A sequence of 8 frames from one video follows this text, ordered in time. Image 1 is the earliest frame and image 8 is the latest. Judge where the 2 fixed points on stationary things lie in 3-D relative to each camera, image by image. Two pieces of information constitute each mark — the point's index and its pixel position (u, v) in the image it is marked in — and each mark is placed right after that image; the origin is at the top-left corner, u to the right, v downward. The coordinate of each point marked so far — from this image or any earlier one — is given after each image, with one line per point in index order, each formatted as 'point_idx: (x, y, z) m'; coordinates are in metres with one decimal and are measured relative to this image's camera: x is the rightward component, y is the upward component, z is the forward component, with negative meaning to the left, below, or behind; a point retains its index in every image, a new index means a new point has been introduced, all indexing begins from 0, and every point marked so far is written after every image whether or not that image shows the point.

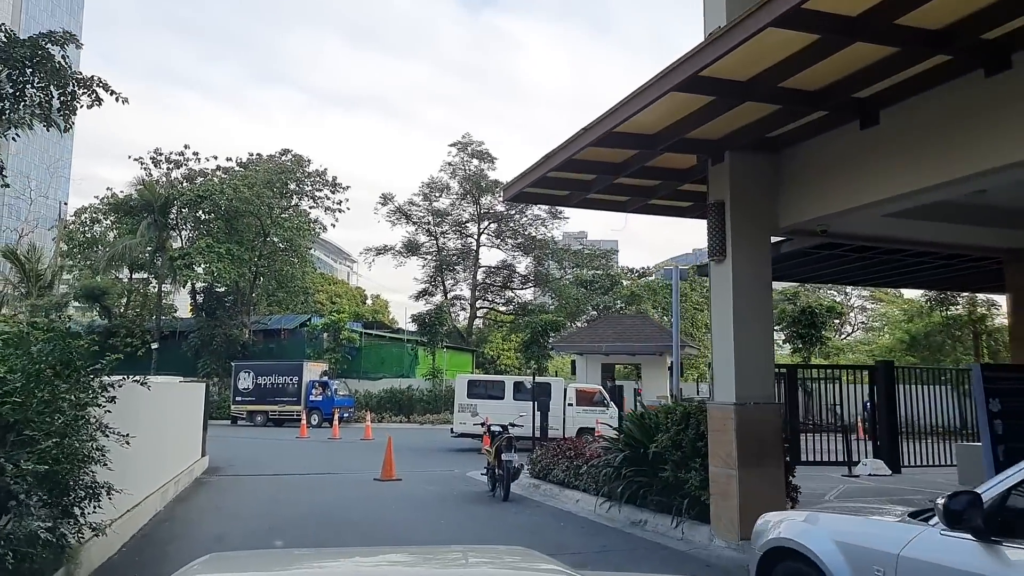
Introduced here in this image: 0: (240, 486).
0: (-5.4, -3.9, +15.1) m
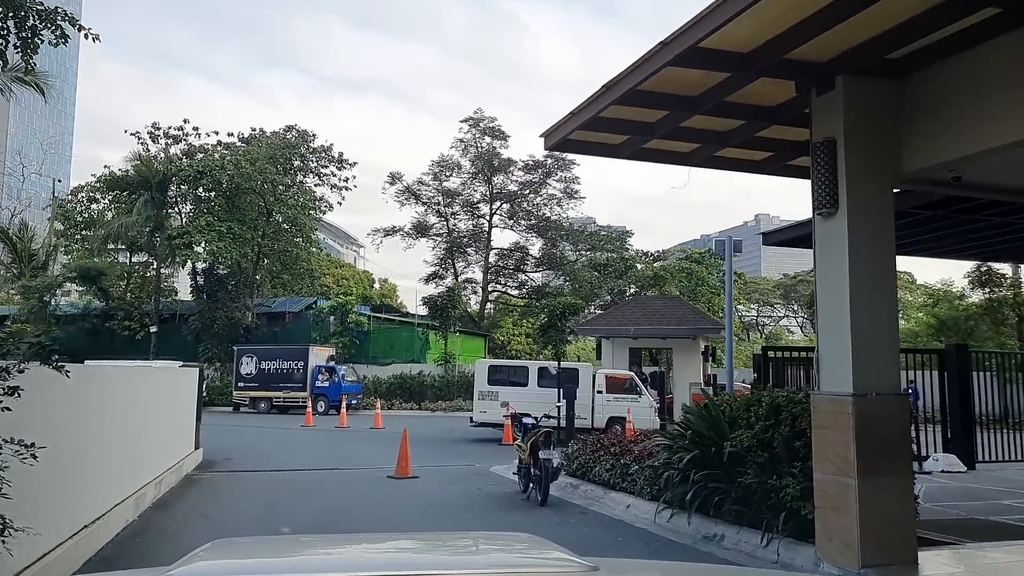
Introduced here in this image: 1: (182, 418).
0: (-4.9, -3.4, +13.6) m
1: (-6.1, -2.4, +14.2) m
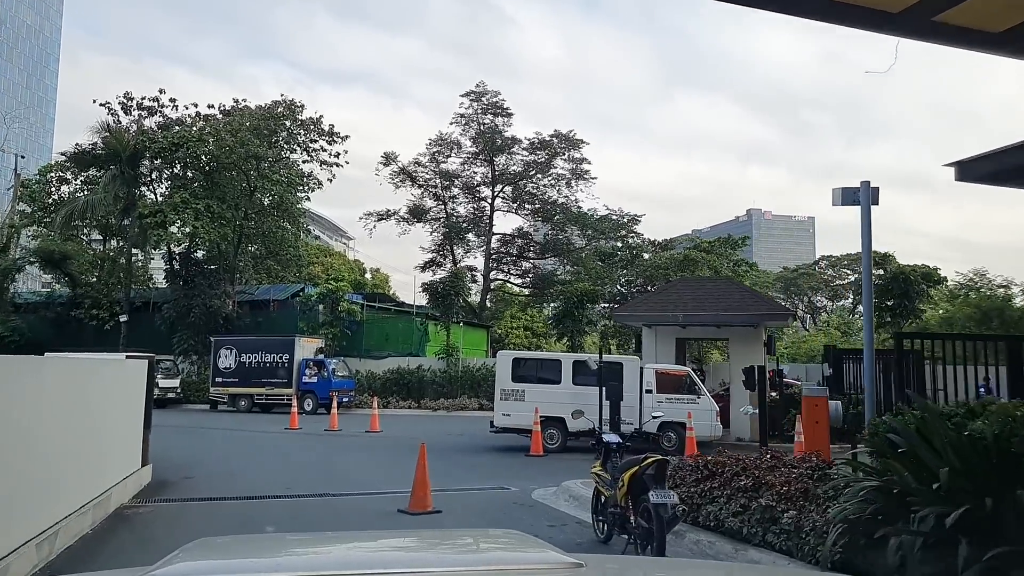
0: (-4.3, -2.9, +10.1) m
1: (-5.4, -2.0, +10.7) m
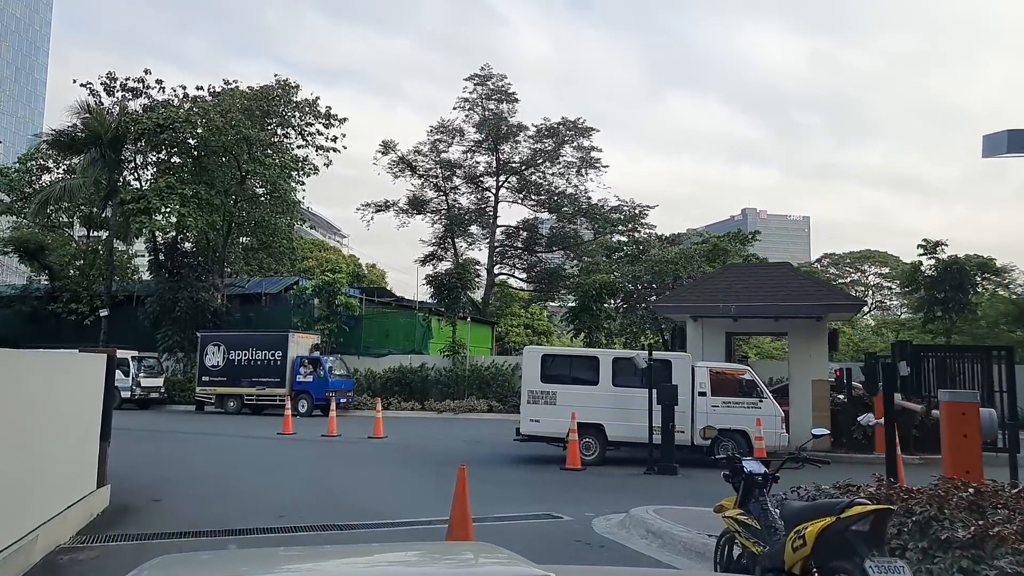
0: (-3.7, -2.6, +7.8) m
1: (-4.8, -1.7, +8.4) m
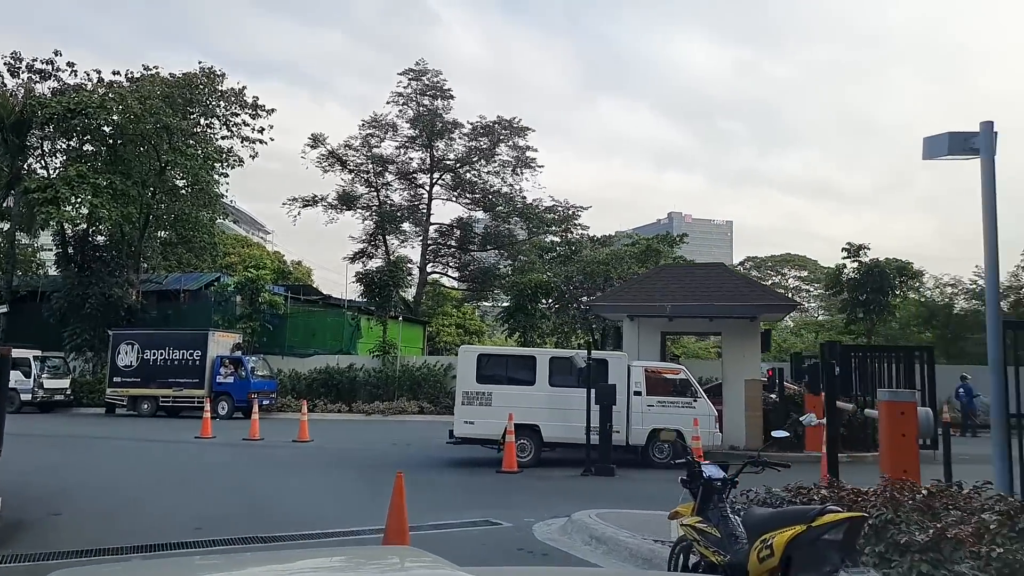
0: (-4.2, -2.6, +7.0) m
1: (-5.4, -1.6, +7.6) m
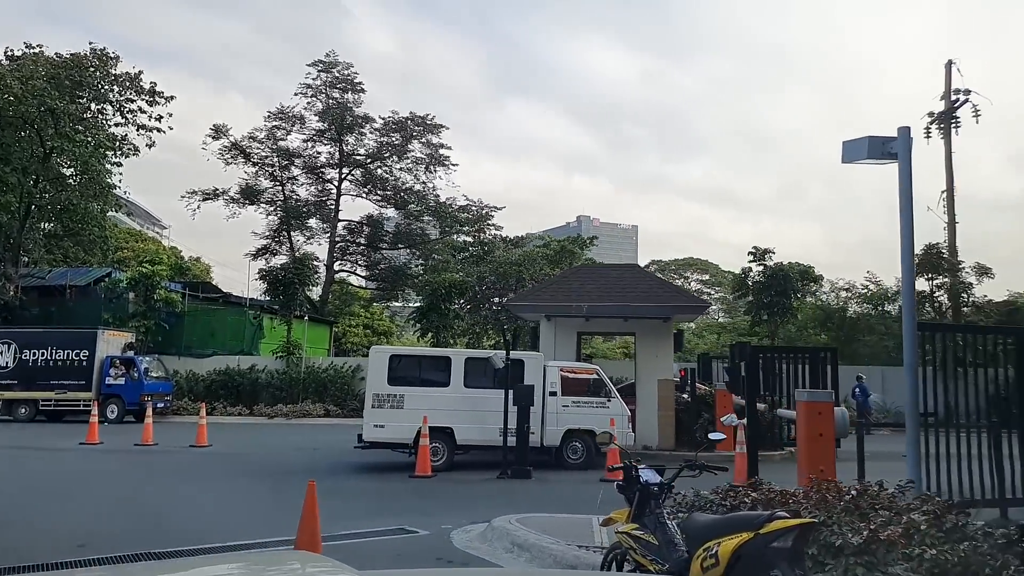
0: (-4.9, -2.5, +6.2) m
1: (-6.2, -1.5, +6.6) m
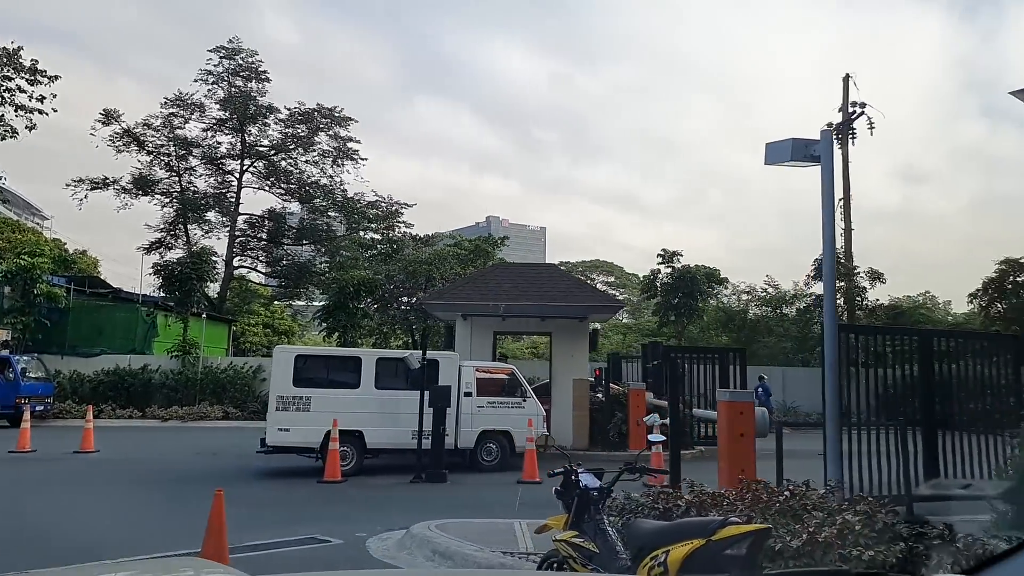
0: (-5.5, -2.4, +5.3) m
1: (-6.7, -1.4, +5.5) m
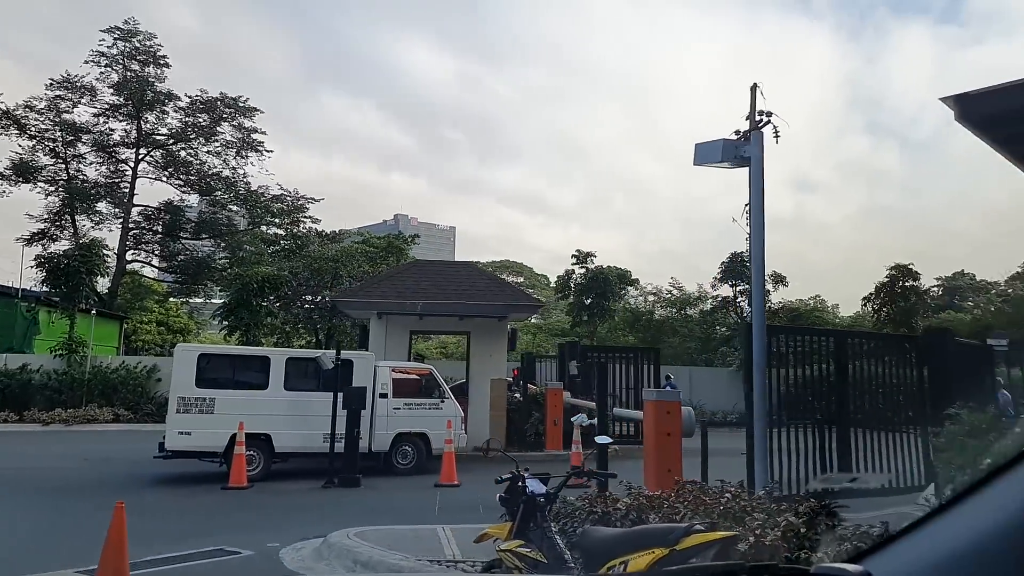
0: (-5.9, -2.3, +4.3) m
1: (-7.1, -1.2, +4.4) m
